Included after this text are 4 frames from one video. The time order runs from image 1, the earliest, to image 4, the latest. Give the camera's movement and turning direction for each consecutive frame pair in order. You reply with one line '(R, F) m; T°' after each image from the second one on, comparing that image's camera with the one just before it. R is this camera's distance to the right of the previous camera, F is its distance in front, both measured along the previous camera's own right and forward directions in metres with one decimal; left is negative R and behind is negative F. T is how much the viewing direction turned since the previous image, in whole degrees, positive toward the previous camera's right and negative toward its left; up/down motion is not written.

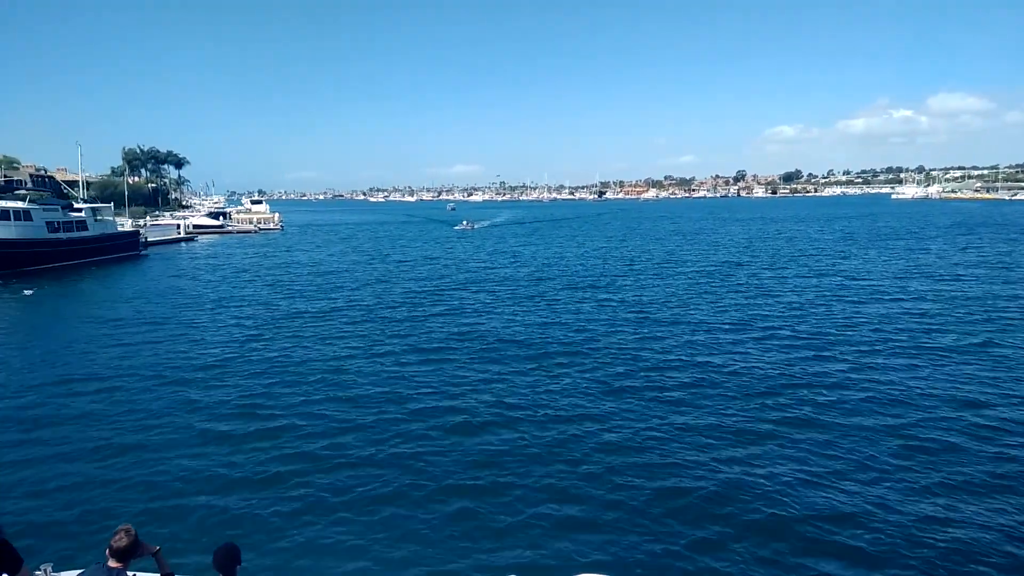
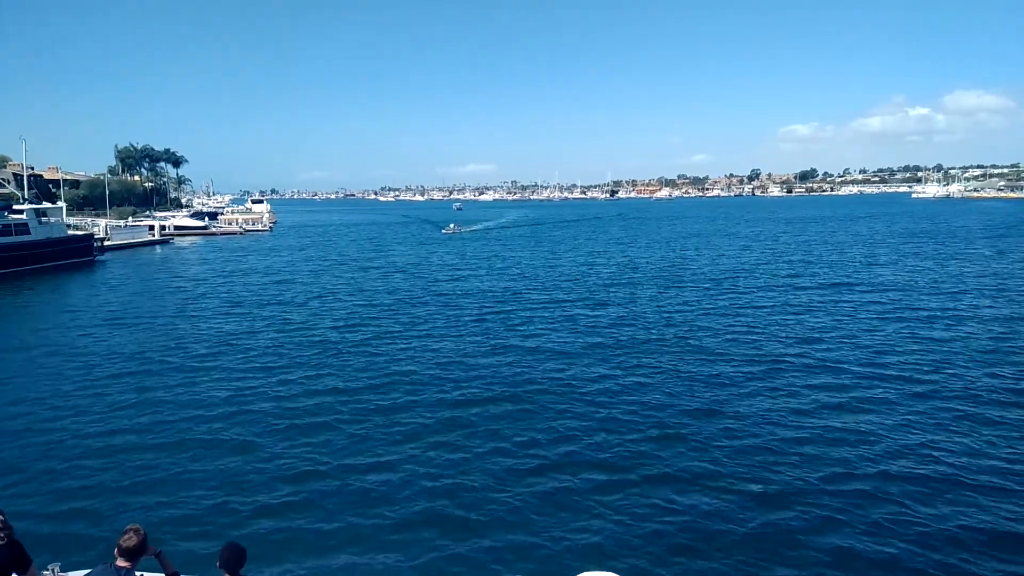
(+1.6, +5.2) m; -1°
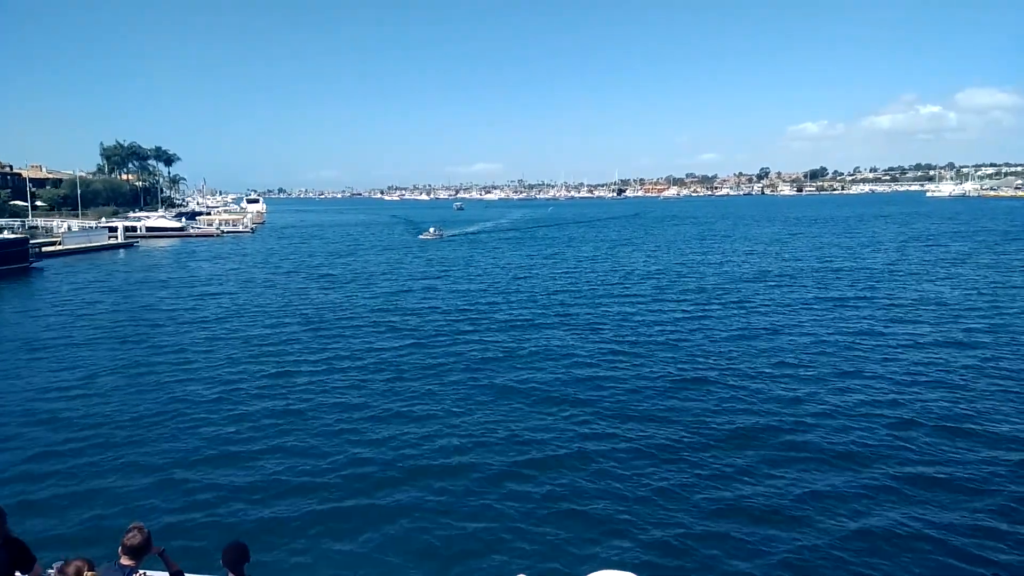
(+1.7, +5.1) m; -1°
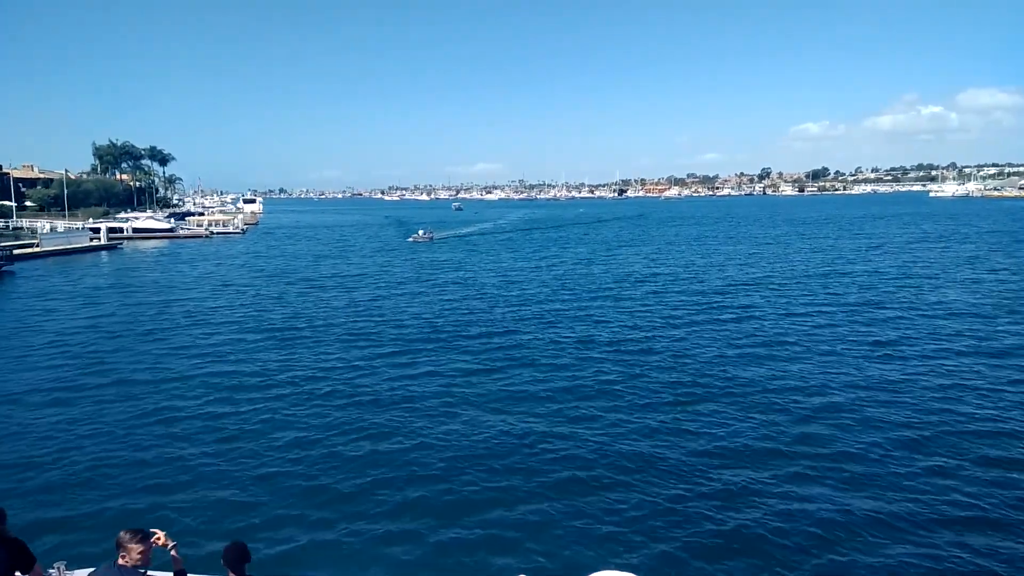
(+0.5, +1.8) m; 0°
